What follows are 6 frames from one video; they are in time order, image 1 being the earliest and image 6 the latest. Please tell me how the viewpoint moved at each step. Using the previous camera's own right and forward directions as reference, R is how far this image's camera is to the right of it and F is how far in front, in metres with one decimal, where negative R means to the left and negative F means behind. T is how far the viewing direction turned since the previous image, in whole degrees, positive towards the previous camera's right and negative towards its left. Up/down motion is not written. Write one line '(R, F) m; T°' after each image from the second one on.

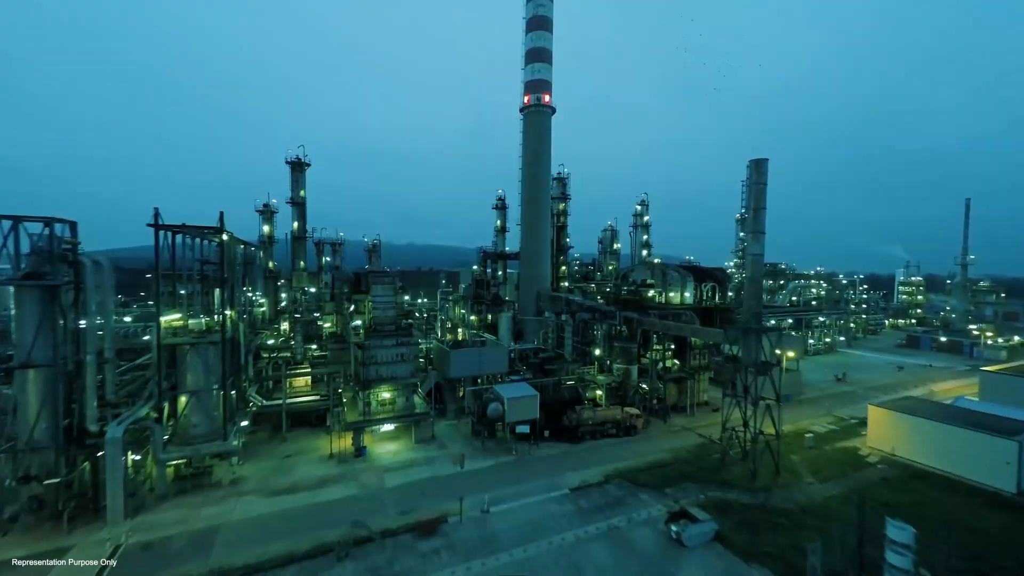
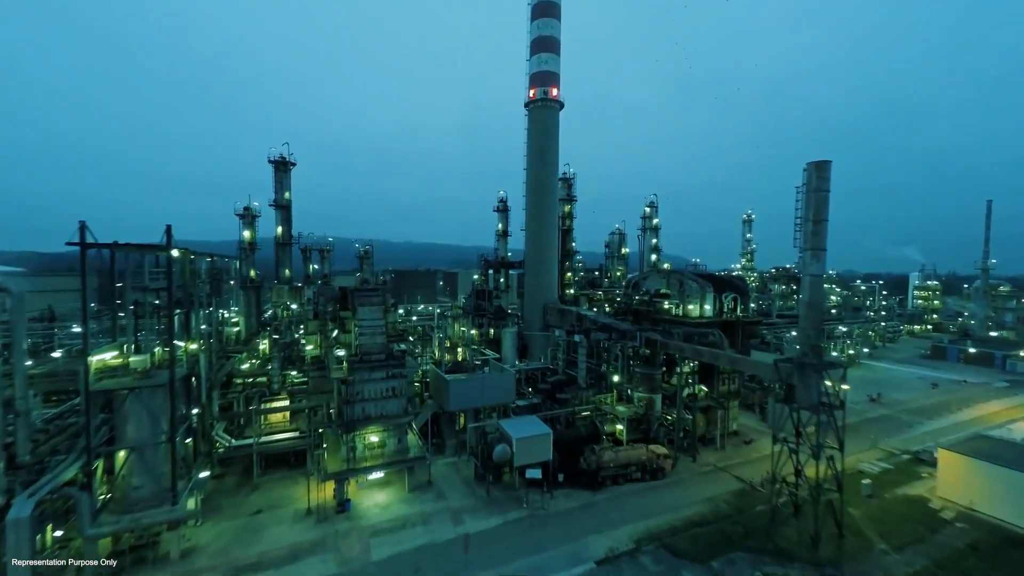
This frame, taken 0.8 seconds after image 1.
(-0.5, +2.7) m; 0°
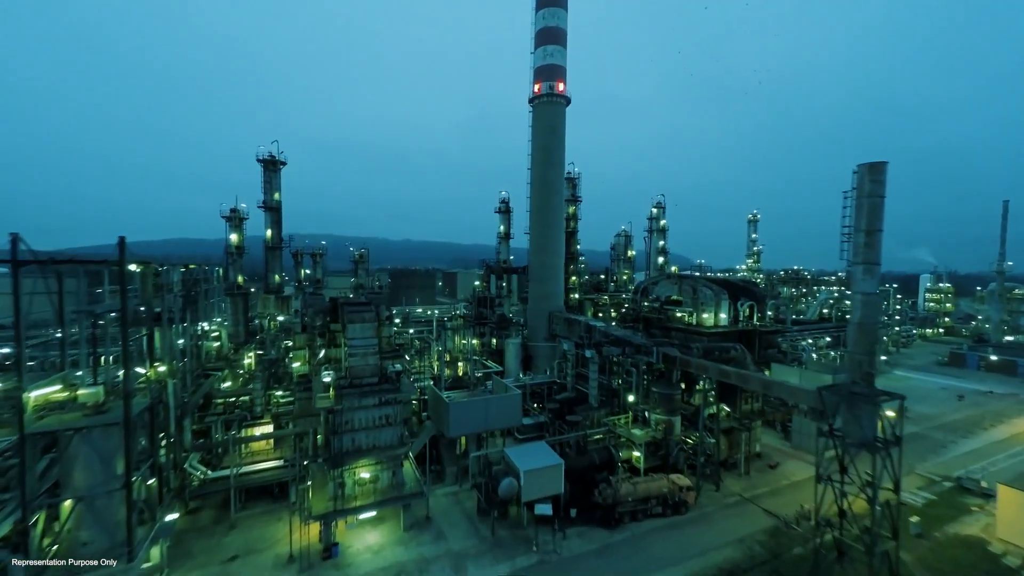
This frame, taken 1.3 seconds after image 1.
(-0.3, +1.7) m; 0°
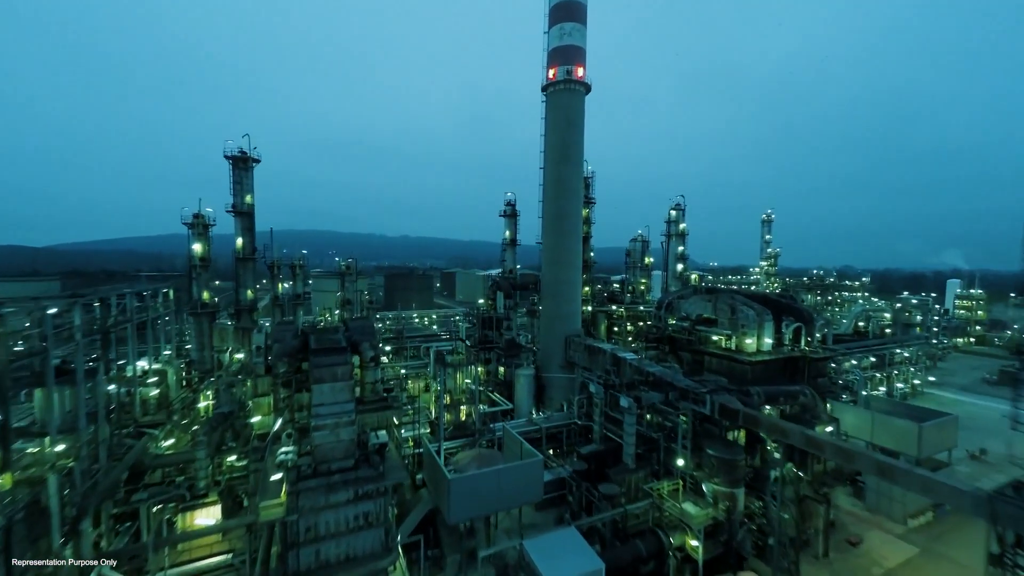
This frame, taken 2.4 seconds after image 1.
(-0.7, +3.9) m; 0°
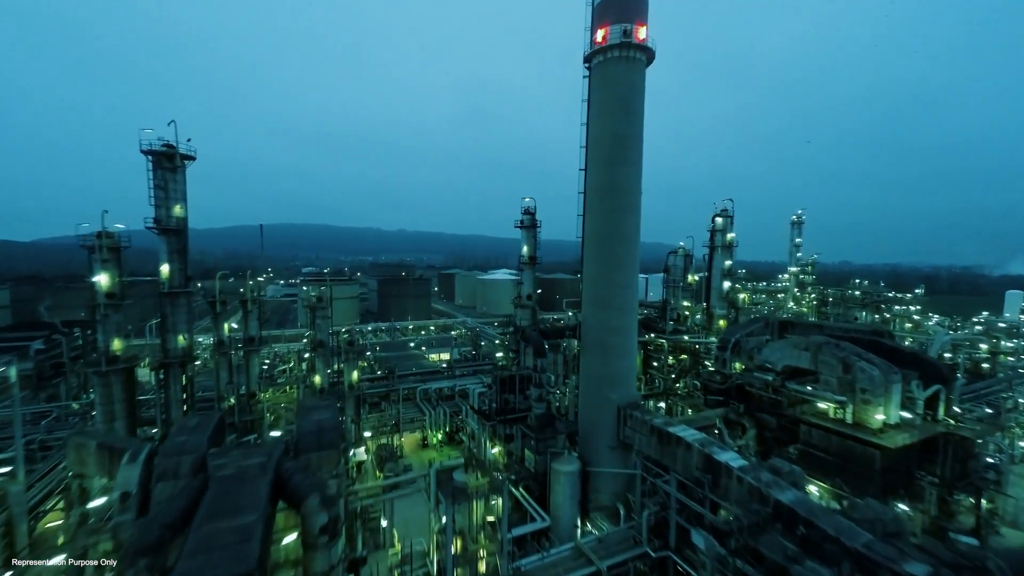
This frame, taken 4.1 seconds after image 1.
(-1.4, +6.8) m; 0°
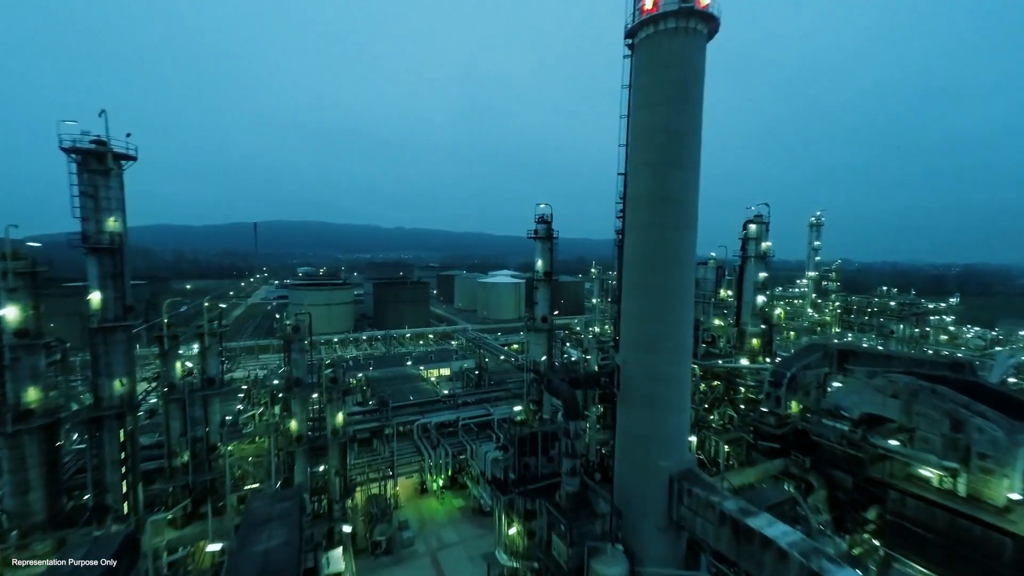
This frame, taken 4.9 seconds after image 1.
(-0.8, +3.7) m; 0°
